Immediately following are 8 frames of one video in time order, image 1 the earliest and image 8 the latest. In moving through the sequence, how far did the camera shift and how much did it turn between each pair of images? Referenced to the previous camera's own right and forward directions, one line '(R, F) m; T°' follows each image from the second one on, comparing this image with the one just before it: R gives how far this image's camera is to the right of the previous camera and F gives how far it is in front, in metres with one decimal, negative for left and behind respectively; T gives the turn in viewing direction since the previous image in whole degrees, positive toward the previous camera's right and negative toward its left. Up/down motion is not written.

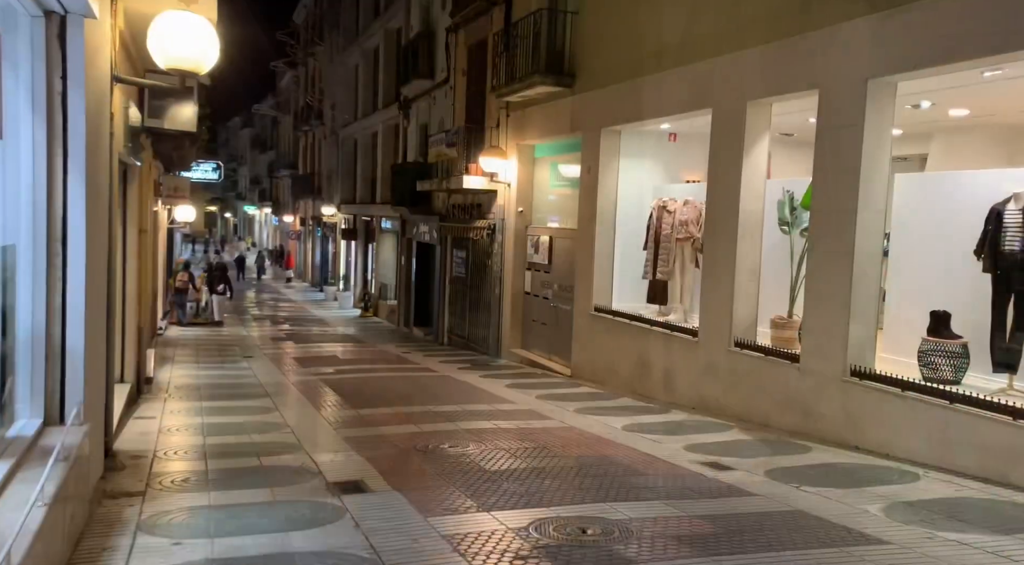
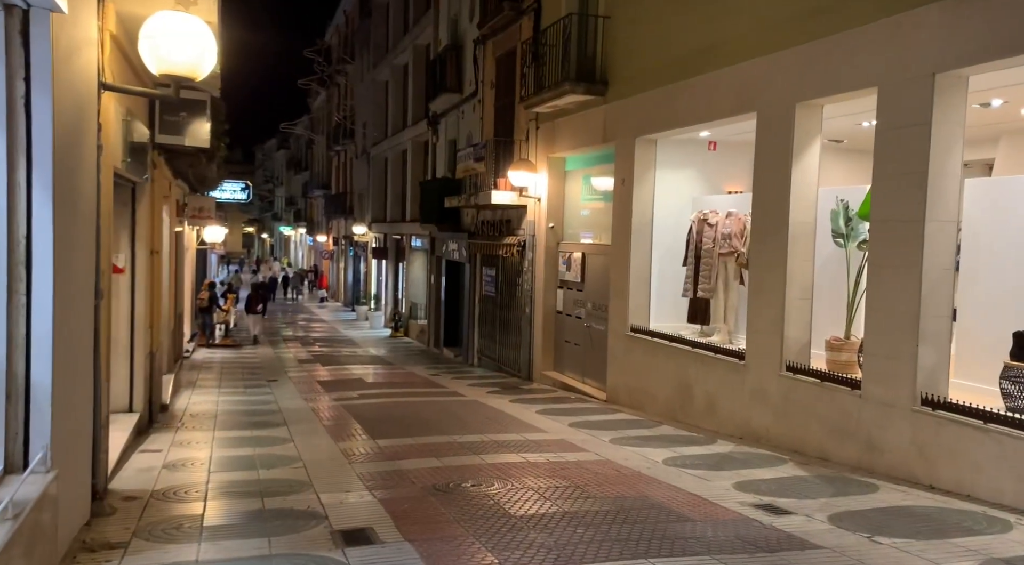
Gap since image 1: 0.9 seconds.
(+0.1, +0.8) m; -2°
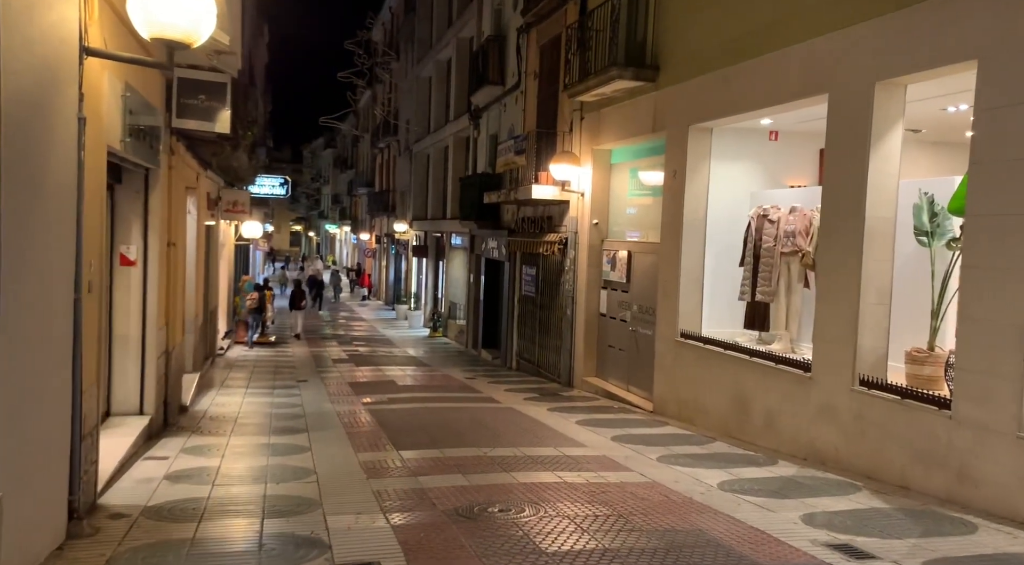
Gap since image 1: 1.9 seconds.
(0.0, +1.0) m; -3°
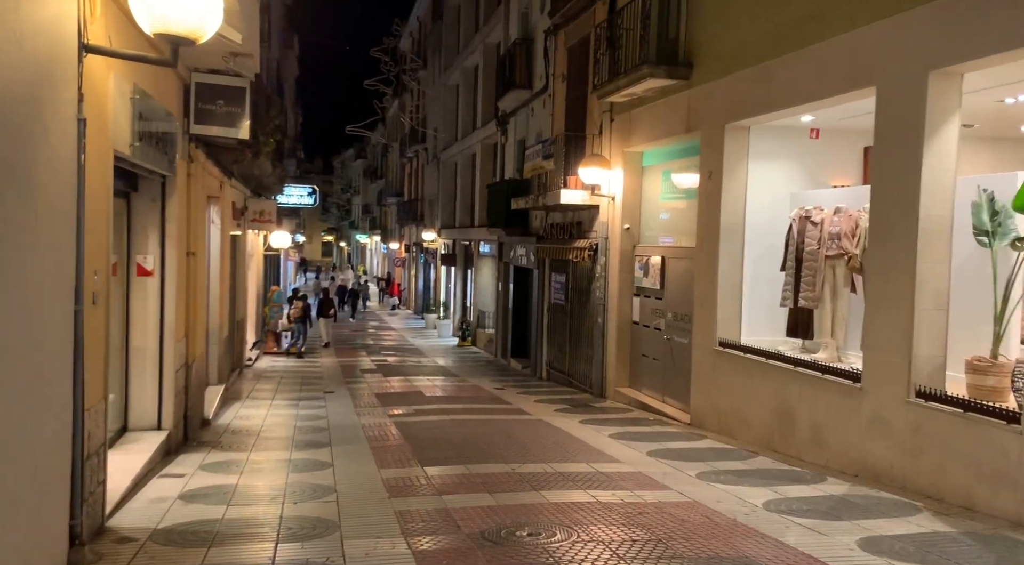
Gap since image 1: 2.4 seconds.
(0.0, +0.5) m; -2°
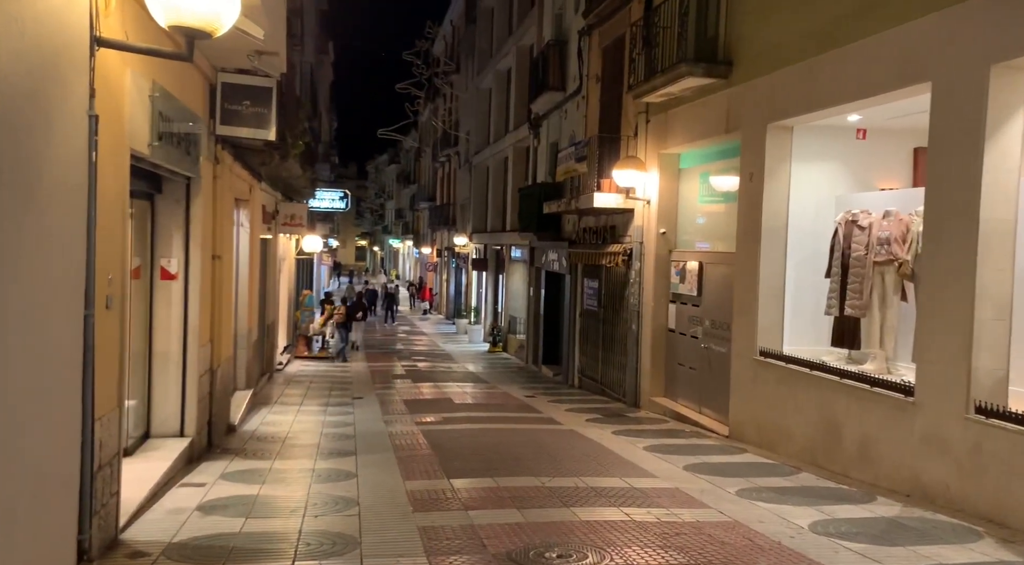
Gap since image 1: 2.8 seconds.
(0.0, +0.4) m; -2°
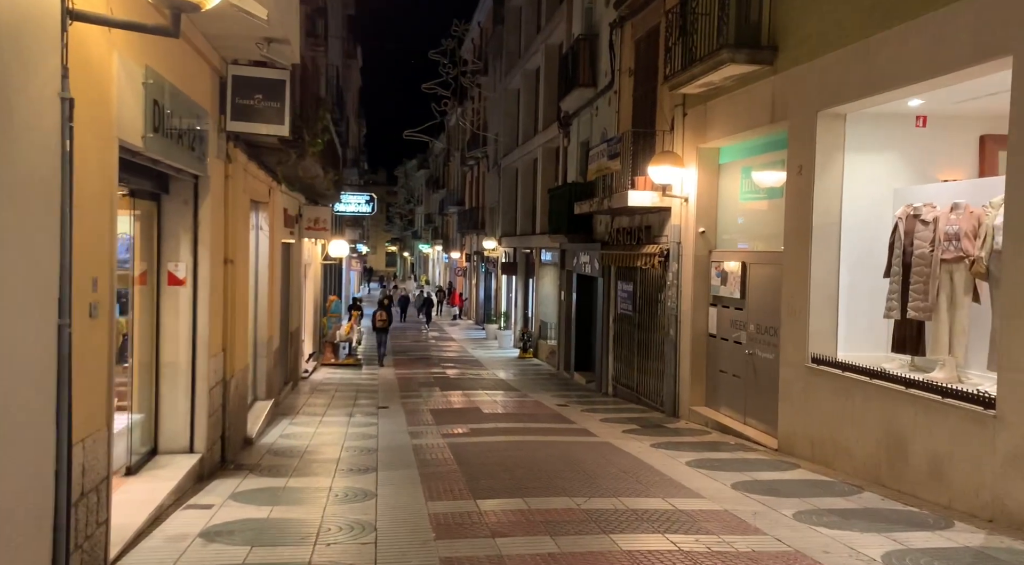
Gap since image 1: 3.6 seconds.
(0.0, +0.7) m; -2°
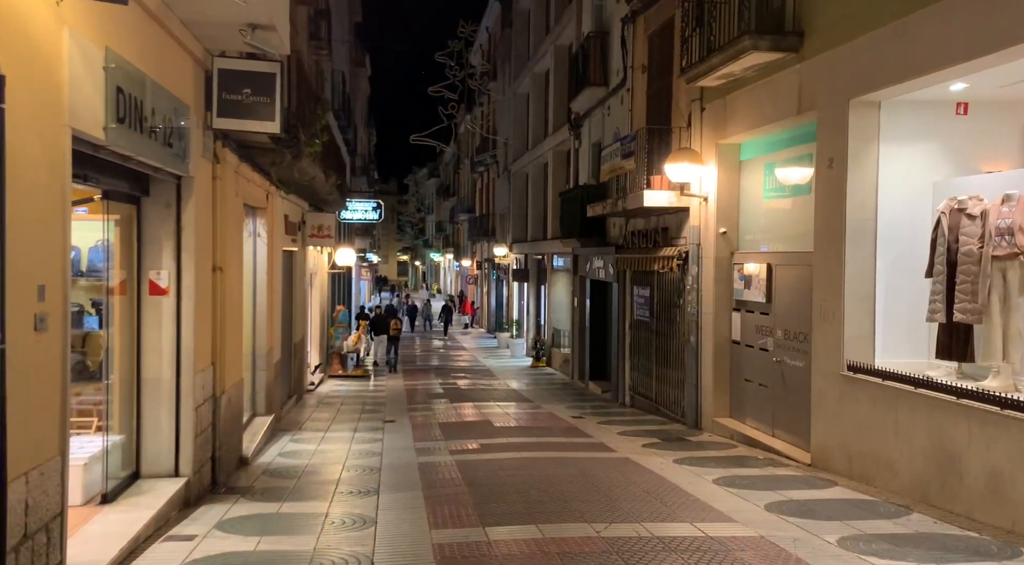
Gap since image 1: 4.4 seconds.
(0.0, +0.7) m; -1°
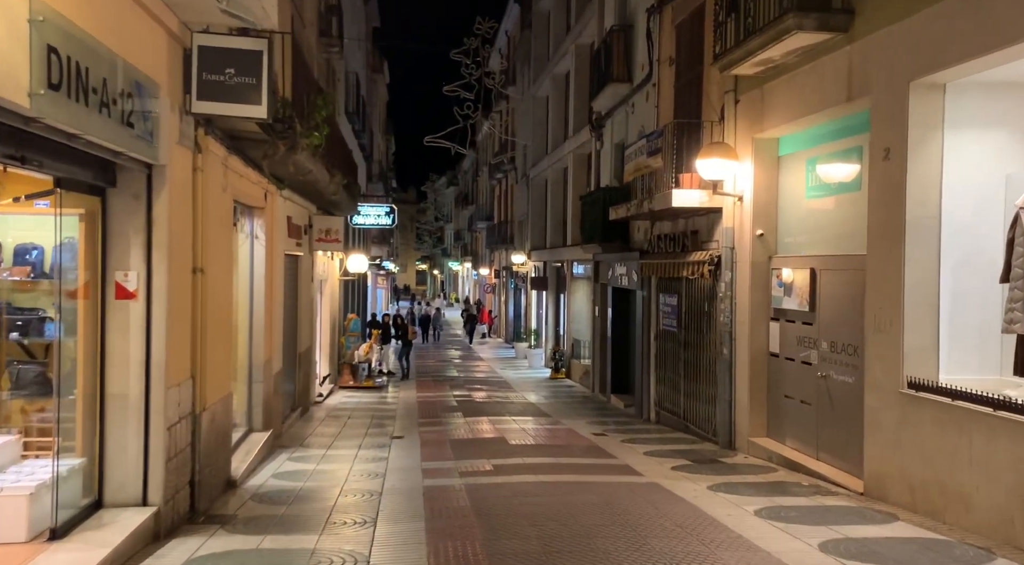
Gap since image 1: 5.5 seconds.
(0.0, +1.1) m; -1°
